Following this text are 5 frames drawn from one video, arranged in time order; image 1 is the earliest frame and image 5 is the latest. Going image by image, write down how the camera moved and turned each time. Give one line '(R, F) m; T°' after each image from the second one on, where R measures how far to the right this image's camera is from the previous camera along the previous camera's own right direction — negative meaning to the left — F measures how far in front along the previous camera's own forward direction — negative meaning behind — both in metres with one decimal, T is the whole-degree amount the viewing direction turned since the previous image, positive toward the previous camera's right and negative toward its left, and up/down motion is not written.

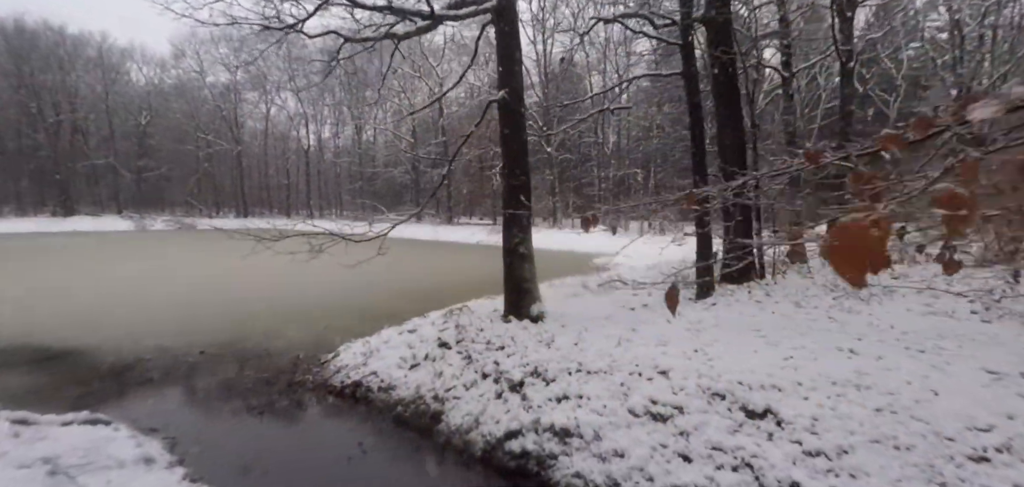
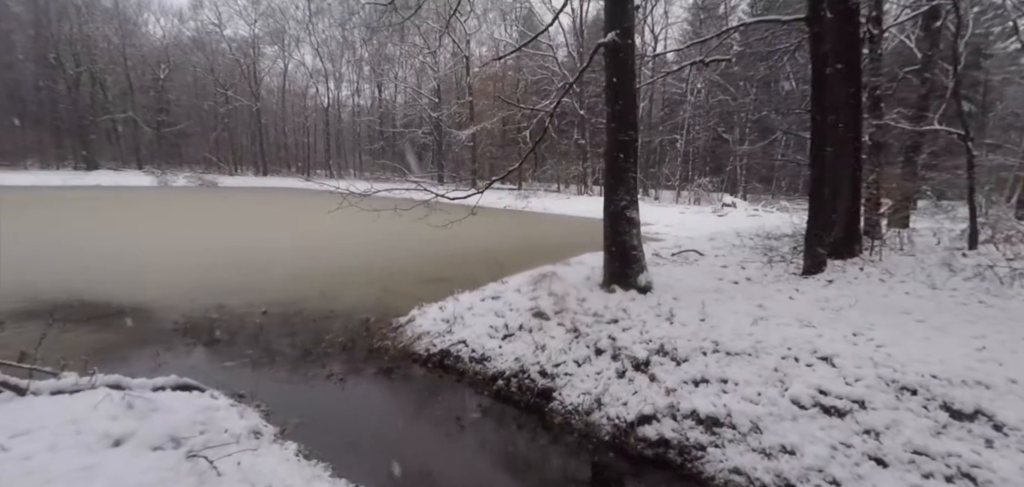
(-1.0, +0.6) m; -2°
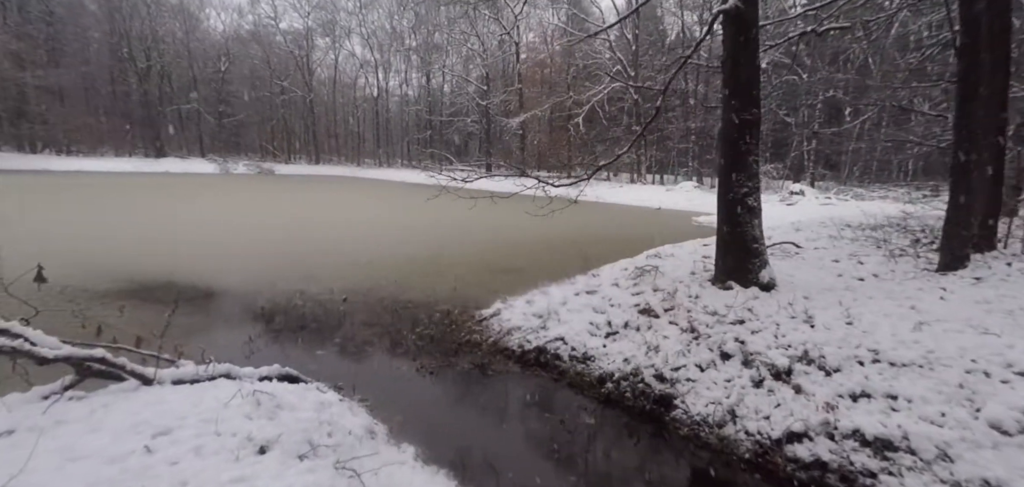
(-0.7, +0.4) m; -5°
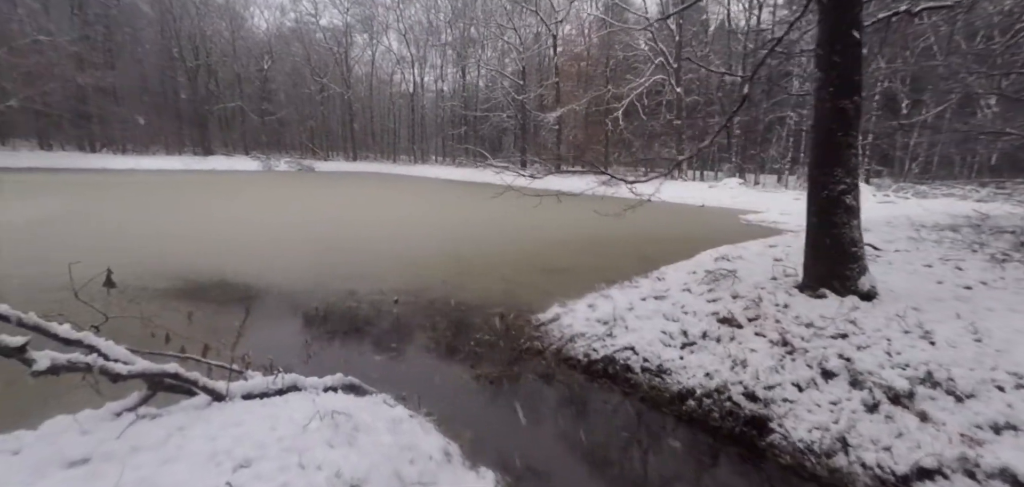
(-0.4, +0.4) m; -4°
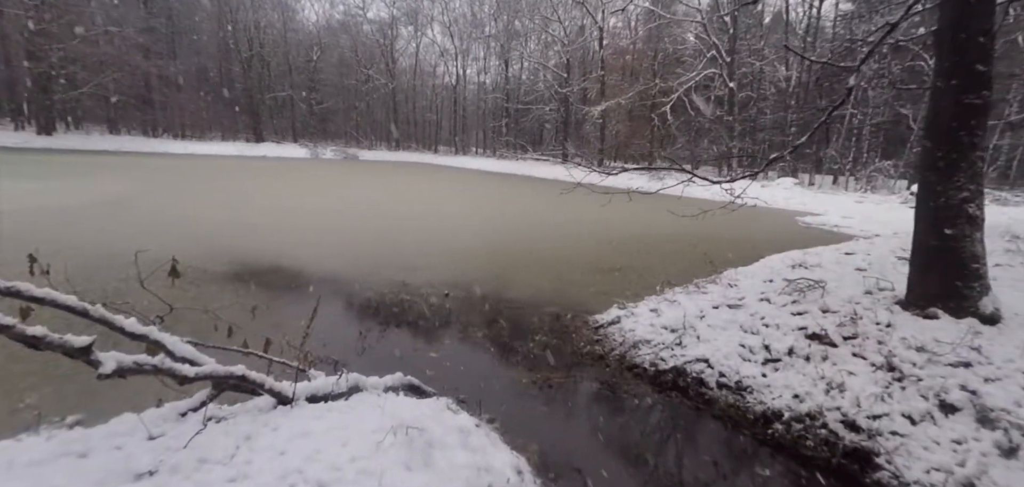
(-0.3, +0.3) m; -4°
